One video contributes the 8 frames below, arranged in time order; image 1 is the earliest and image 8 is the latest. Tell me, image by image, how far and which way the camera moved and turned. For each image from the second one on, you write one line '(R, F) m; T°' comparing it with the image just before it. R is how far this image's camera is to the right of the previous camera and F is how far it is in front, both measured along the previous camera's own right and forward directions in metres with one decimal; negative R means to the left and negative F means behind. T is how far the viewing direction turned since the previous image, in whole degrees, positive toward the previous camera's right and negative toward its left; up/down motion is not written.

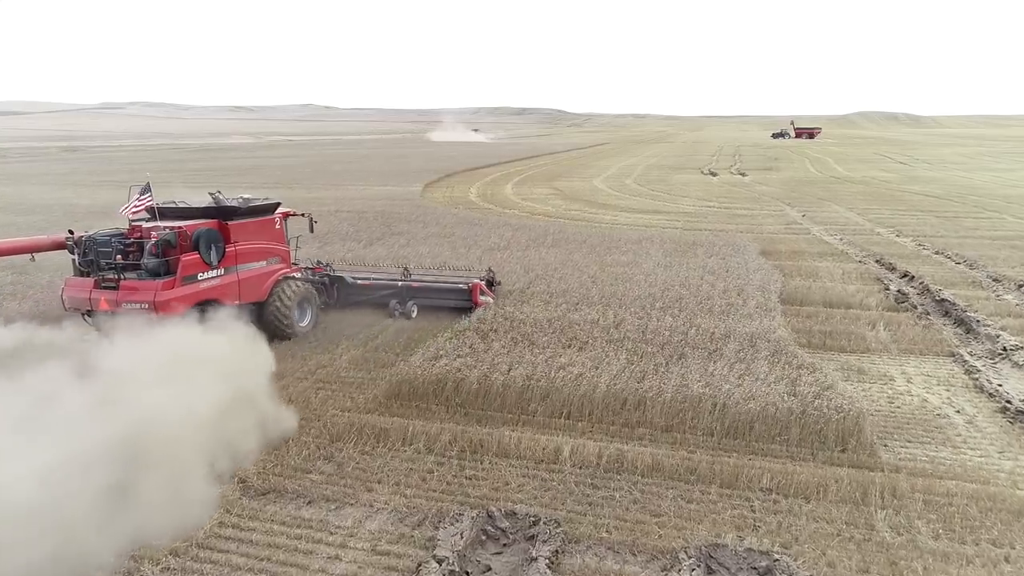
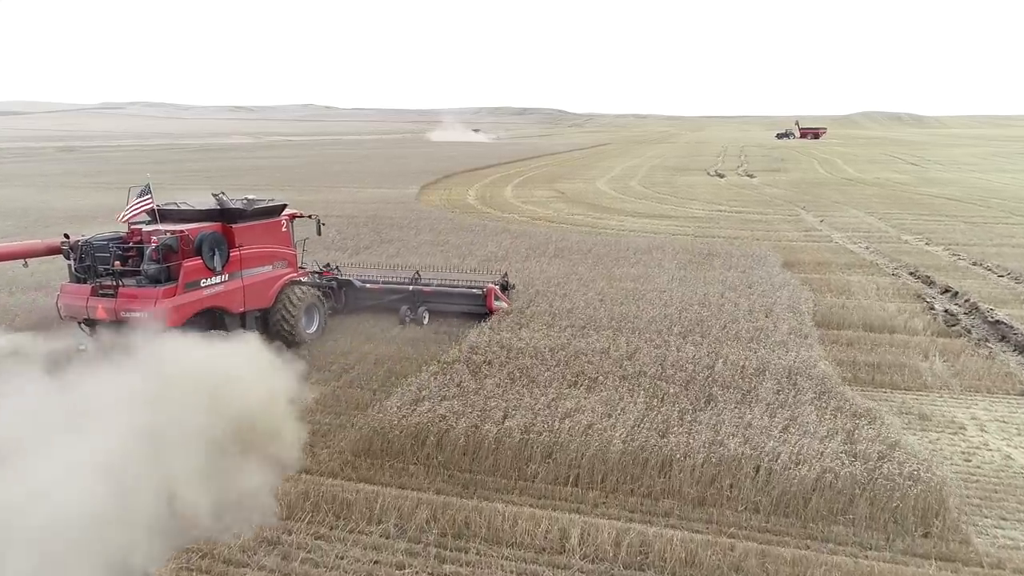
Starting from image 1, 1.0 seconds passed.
(+0.1, +1.5) m; 0°
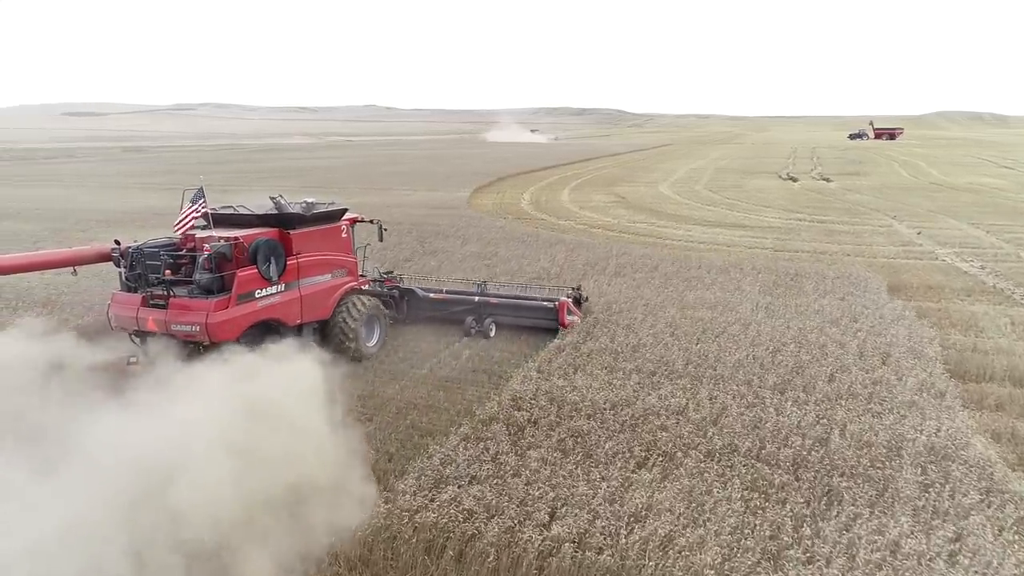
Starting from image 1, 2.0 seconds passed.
(0.0, +1.8) m; -4°
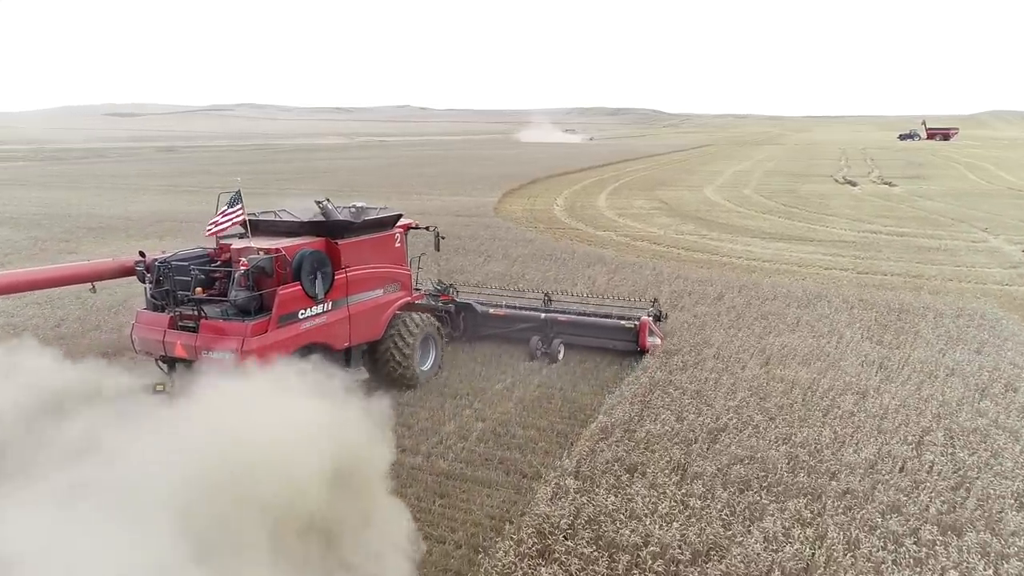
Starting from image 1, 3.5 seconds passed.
(0.0, +2.6) m; -3°
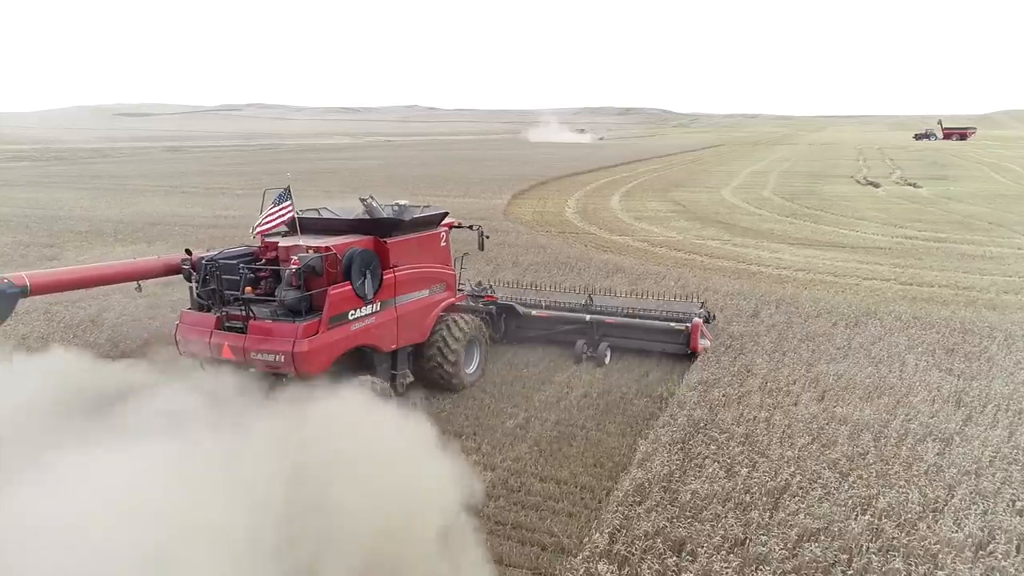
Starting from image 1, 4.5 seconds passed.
(-0.1, +1.2) m; -1°
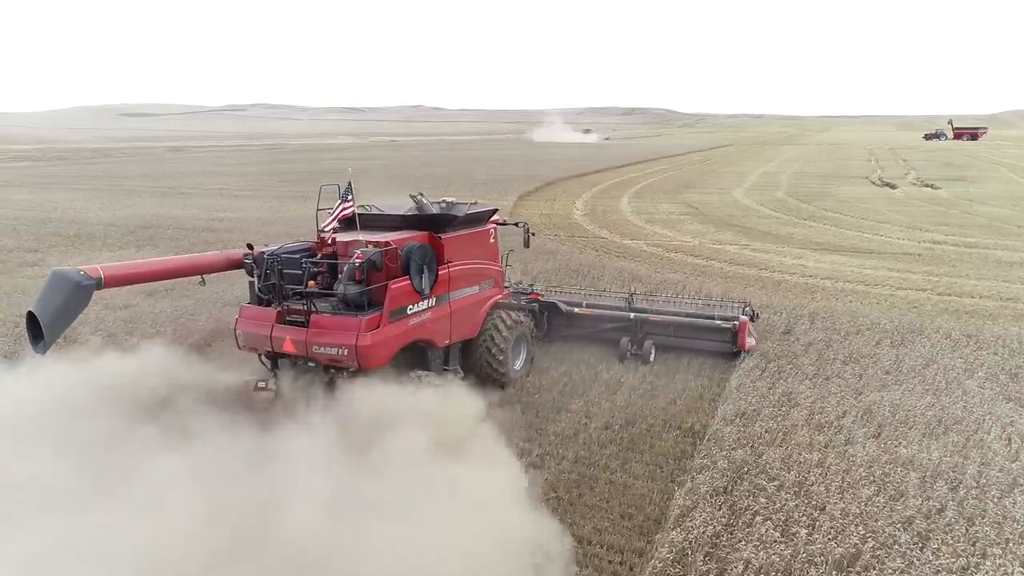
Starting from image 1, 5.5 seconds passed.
(-0.1, +0.9) m; 0°
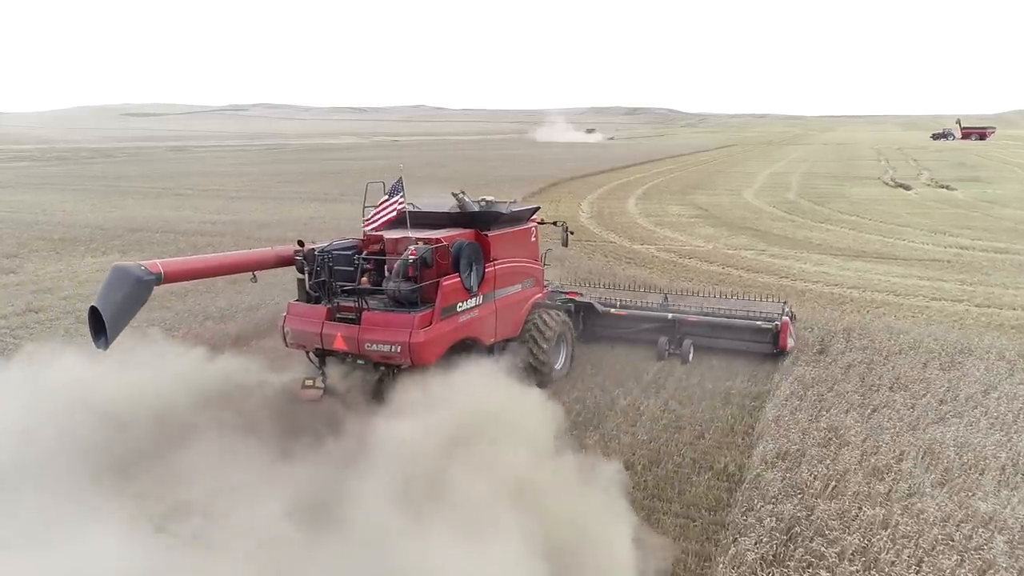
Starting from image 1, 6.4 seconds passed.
(0.0, +0.9) m; 0°
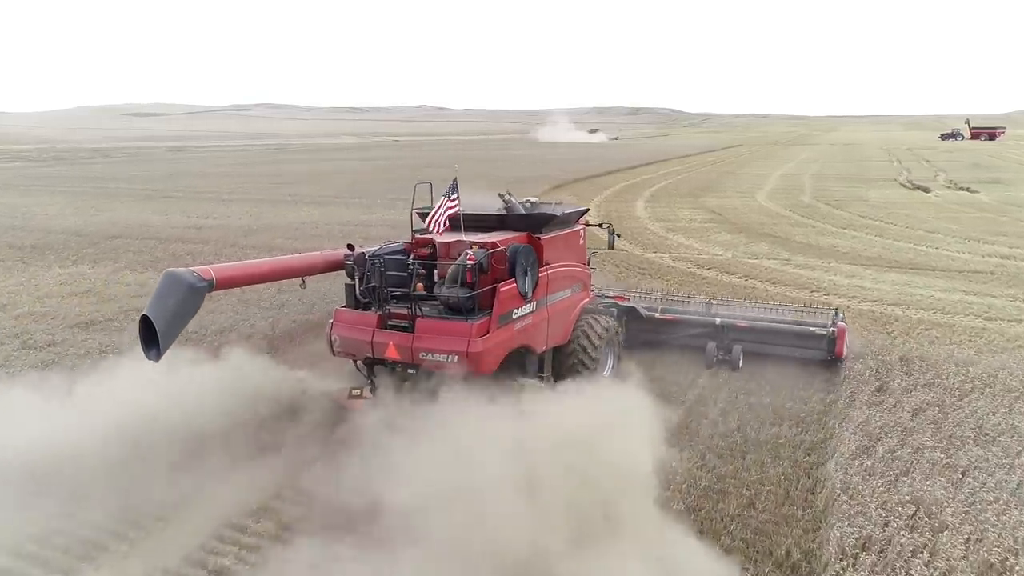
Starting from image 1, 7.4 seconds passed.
(0.0, +1.3) m; 0°
